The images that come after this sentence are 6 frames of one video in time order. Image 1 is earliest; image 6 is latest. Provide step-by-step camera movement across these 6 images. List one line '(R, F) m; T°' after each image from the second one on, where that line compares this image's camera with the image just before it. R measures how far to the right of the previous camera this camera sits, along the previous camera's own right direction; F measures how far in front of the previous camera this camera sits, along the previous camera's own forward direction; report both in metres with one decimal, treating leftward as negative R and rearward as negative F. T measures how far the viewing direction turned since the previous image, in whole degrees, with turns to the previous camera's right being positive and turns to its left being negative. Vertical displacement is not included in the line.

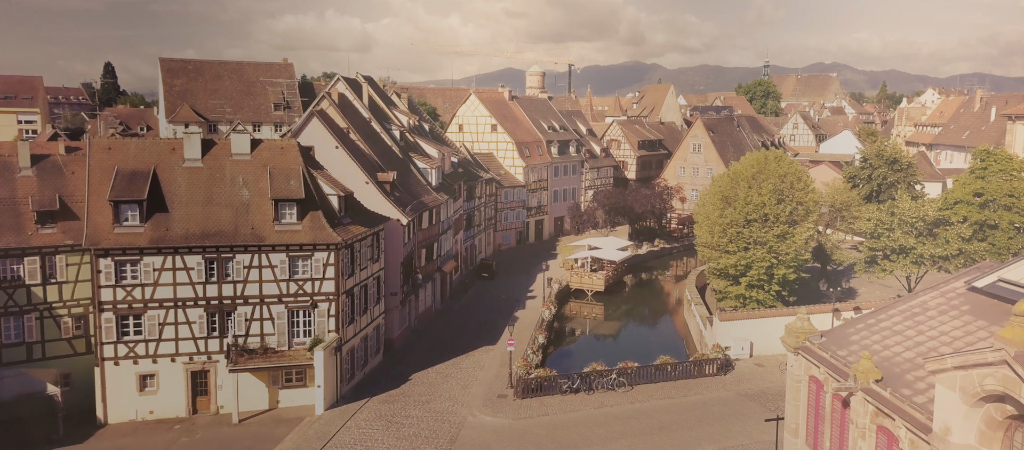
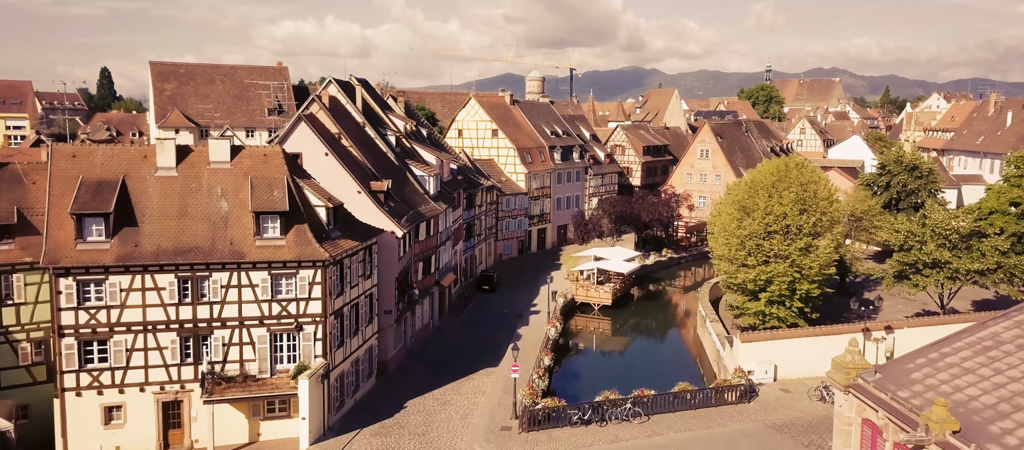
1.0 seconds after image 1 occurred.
(-0.2, +2.4) m; 0°
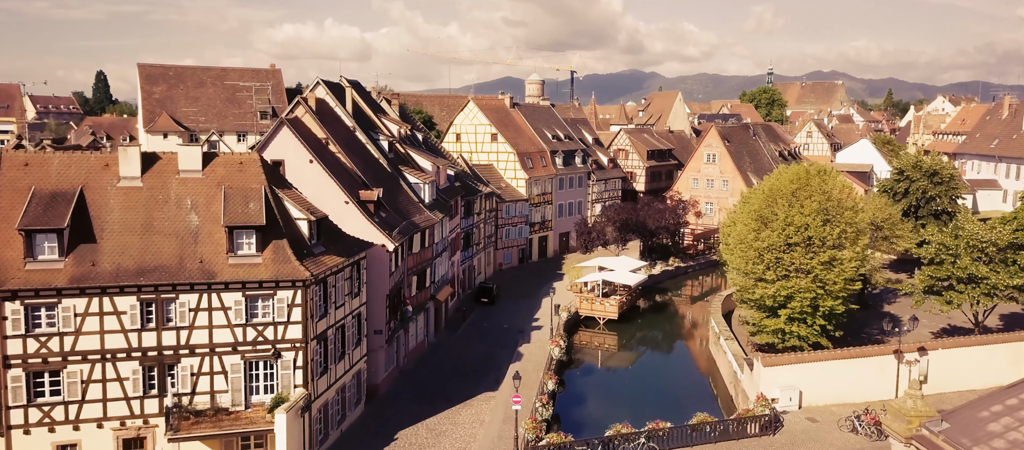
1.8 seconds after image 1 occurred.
(0.0, +2.4) m; 0°
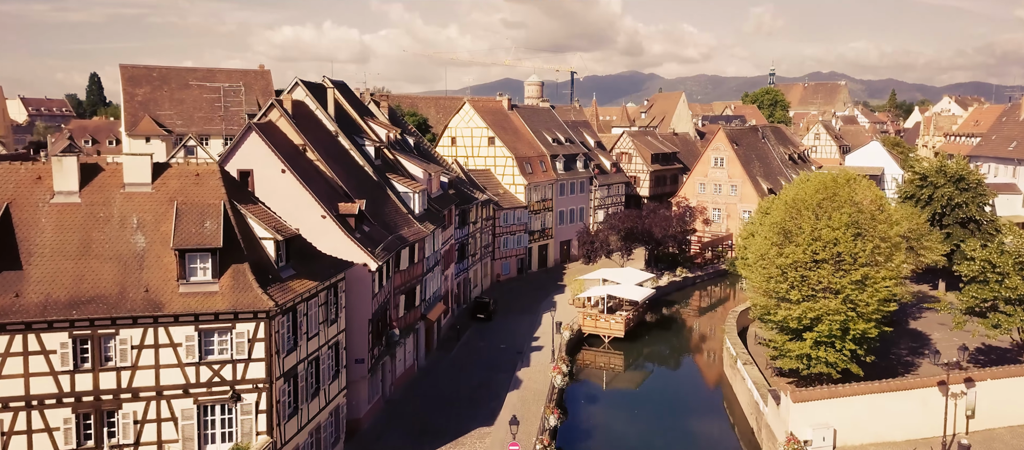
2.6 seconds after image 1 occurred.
(+0.1, +3.0) m; 0°
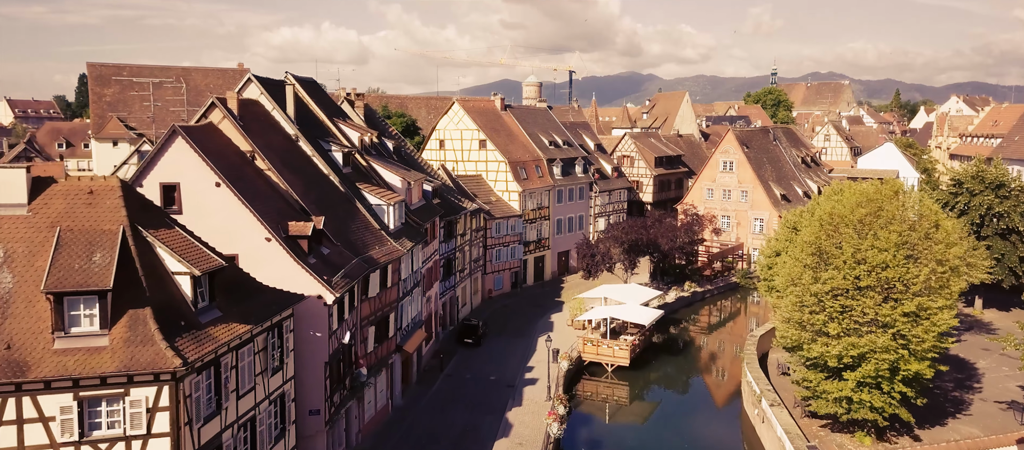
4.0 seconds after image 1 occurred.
(+0.4, +4.5) m; 0°
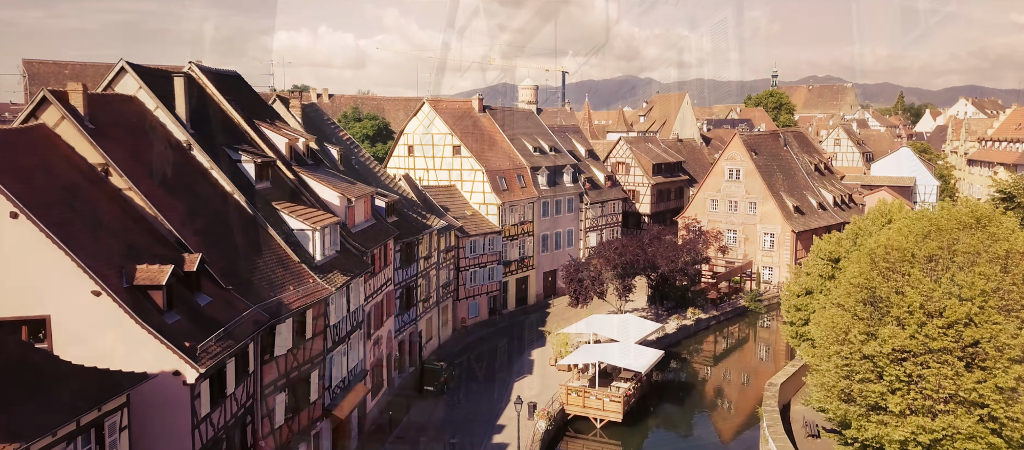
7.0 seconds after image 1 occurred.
(+1.1, +6.3) m; 0°
